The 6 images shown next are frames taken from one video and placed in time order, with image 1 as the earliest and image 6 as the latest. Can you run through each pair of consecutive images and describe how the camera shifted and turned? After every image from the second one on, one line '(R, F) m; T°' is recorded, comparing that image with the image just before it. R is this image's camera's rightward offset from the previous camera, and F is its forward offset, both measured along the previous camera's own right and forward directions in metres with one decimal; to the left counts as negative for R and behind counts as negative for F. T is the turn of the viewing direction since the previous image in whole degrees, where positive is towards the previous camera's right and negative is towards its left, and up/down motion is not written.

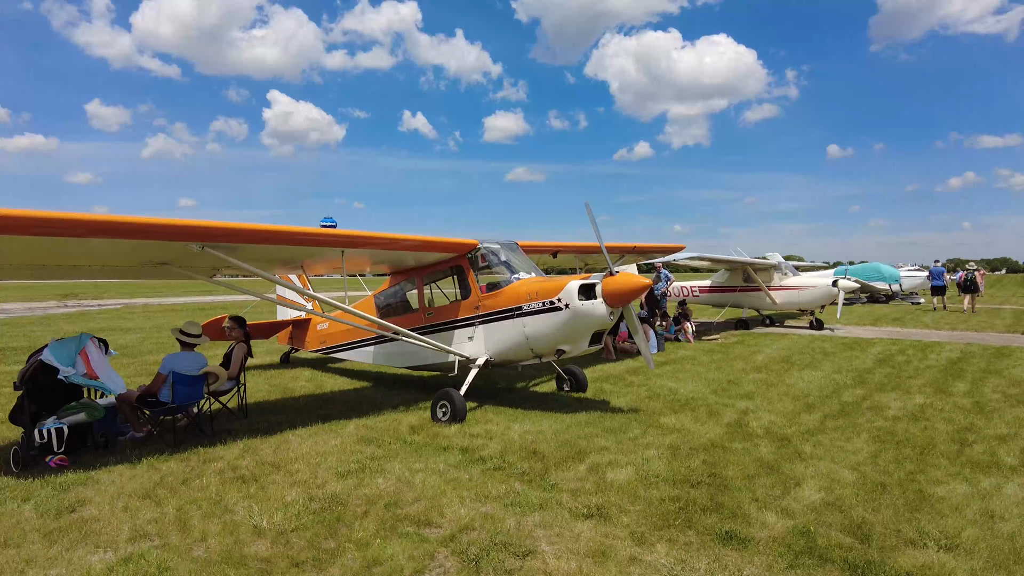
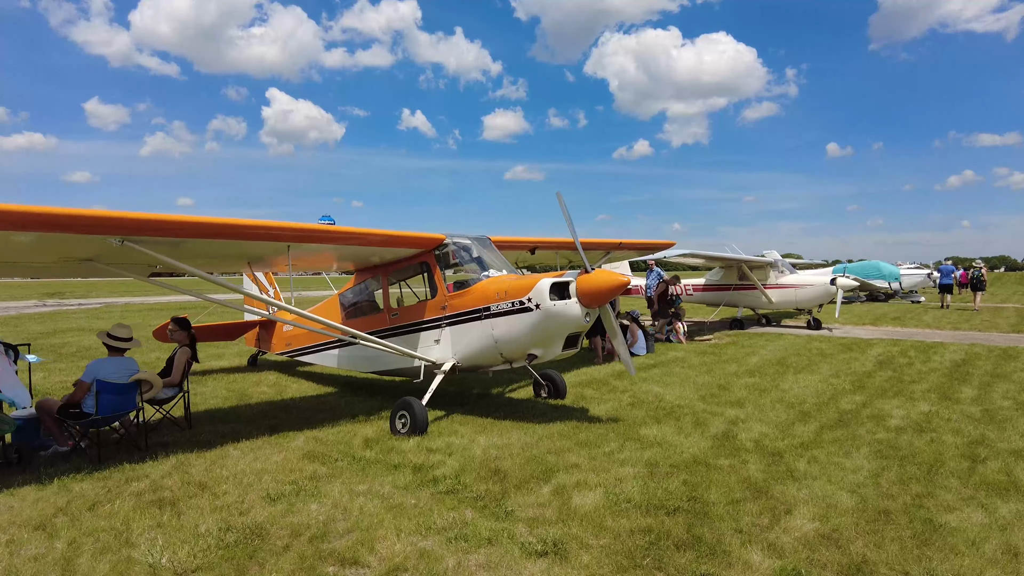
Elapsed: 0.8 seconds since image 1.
(+0.2, +0.4) m; 0°
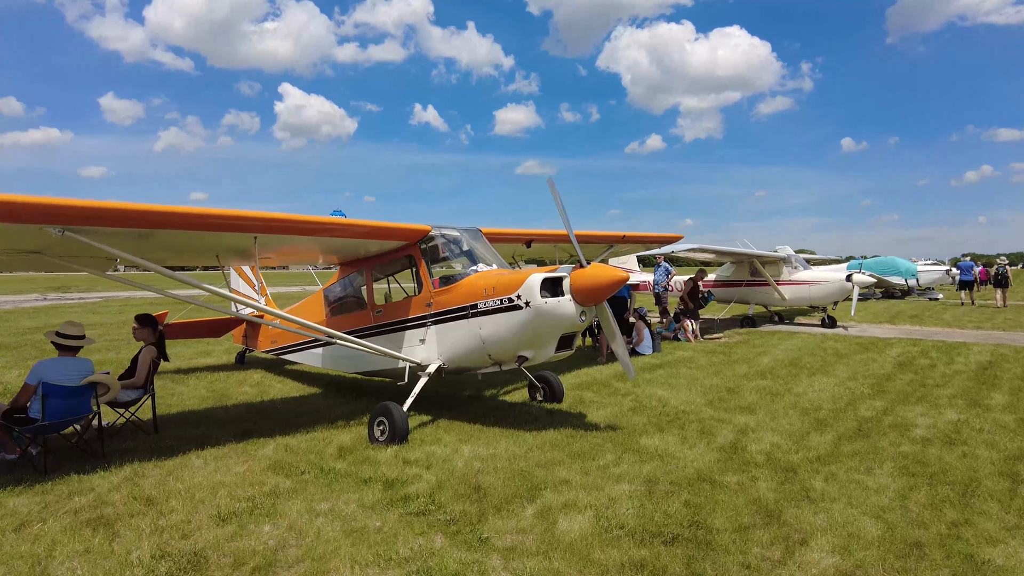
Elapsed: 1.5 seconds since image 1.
(+0.1, +0.4) m; -1°
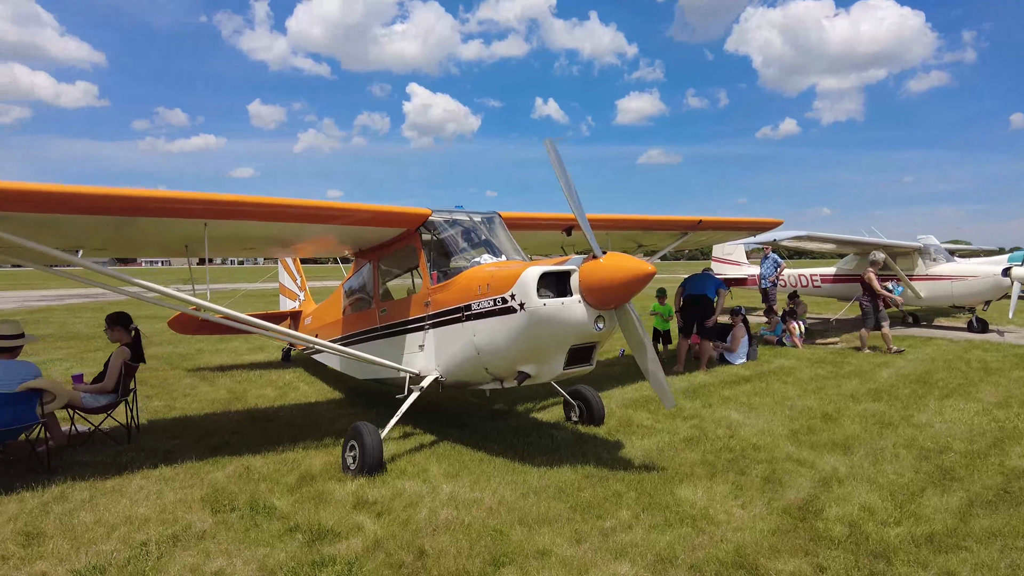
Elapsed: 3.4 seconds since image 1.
(+0.6, +0.9) m; -11°
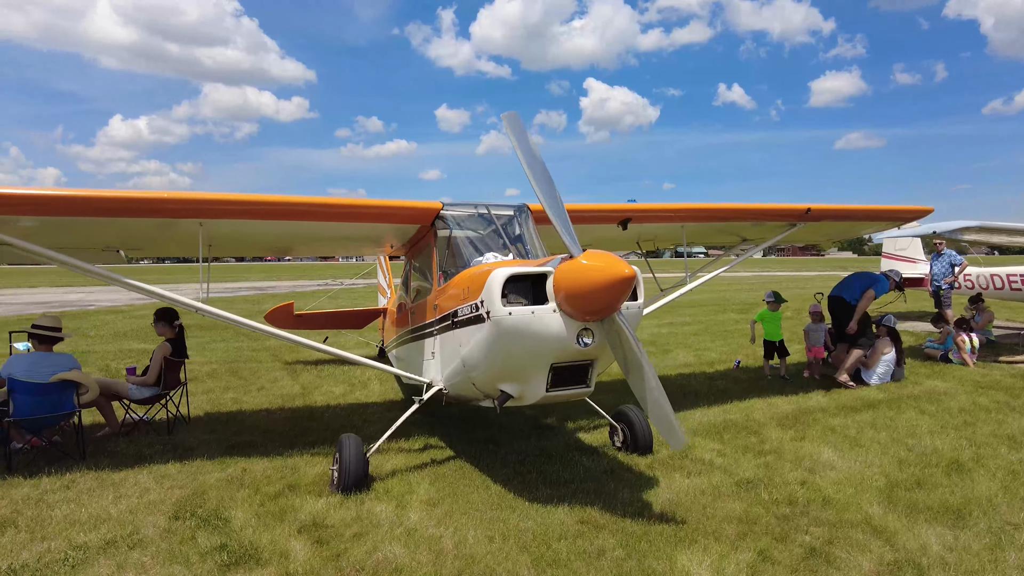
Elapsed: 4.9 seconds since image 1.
(+0.8, +0.6) m; -16°
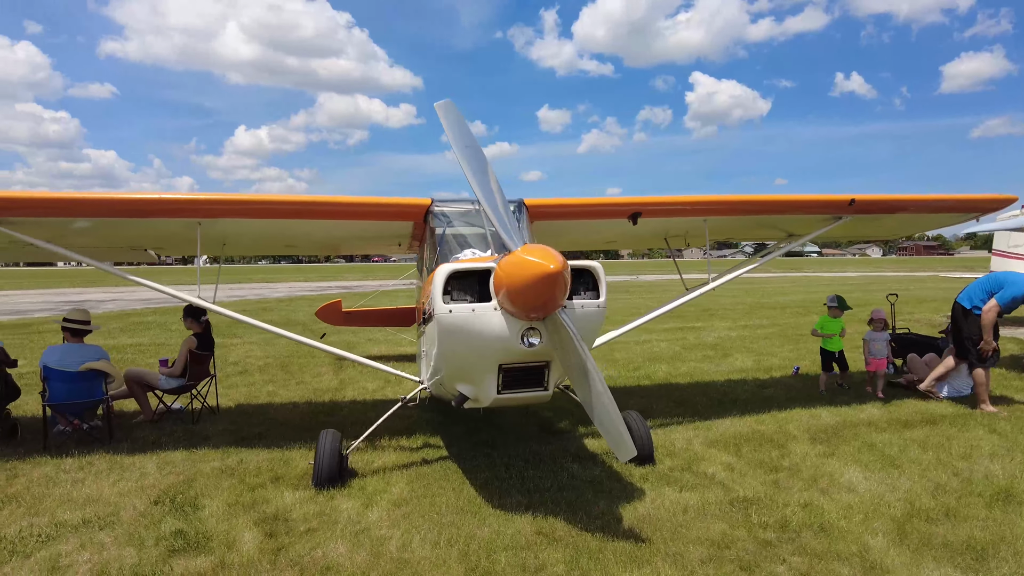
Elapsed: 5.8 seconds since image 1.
(+0.6, +0.2) m; -9°
